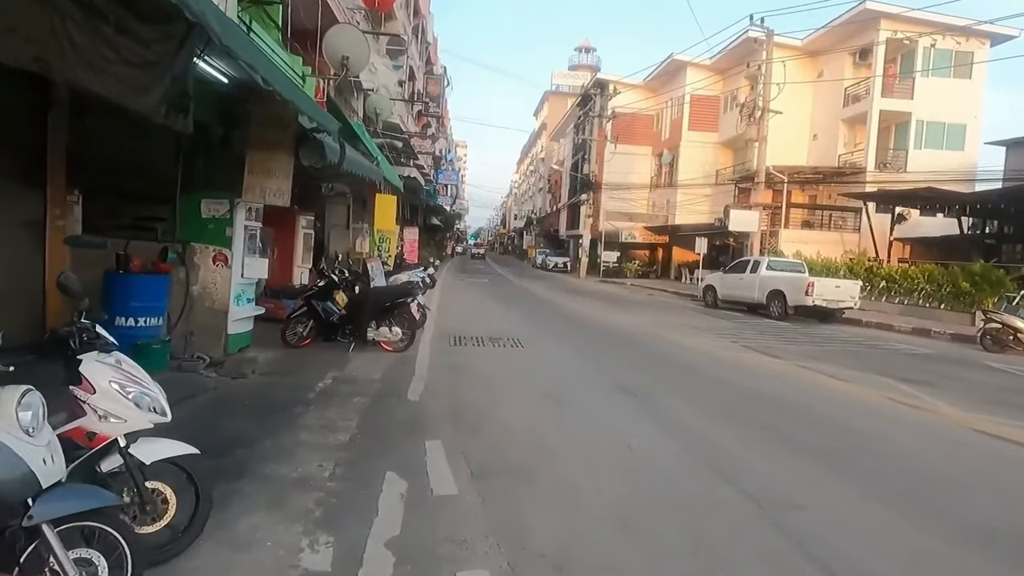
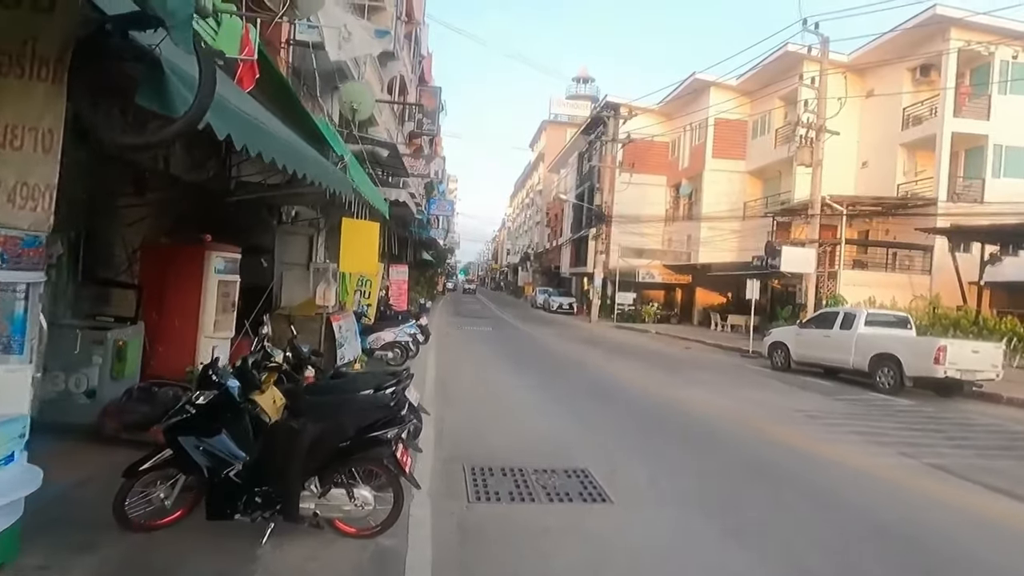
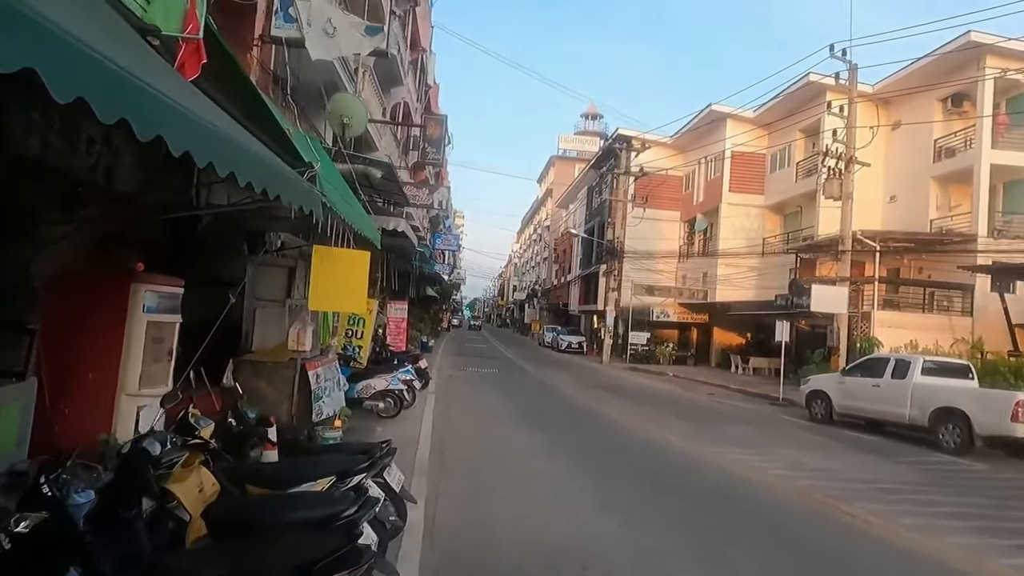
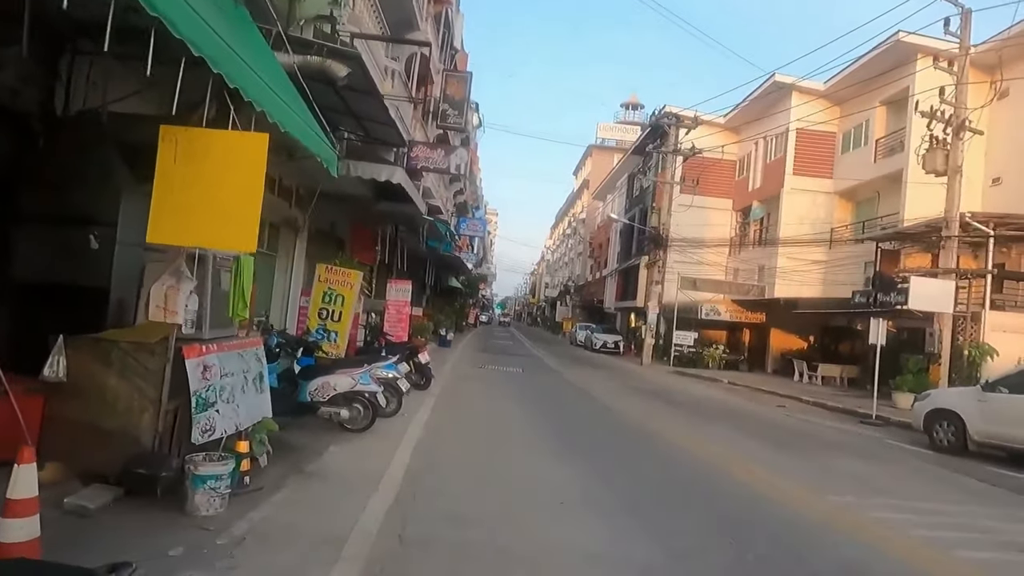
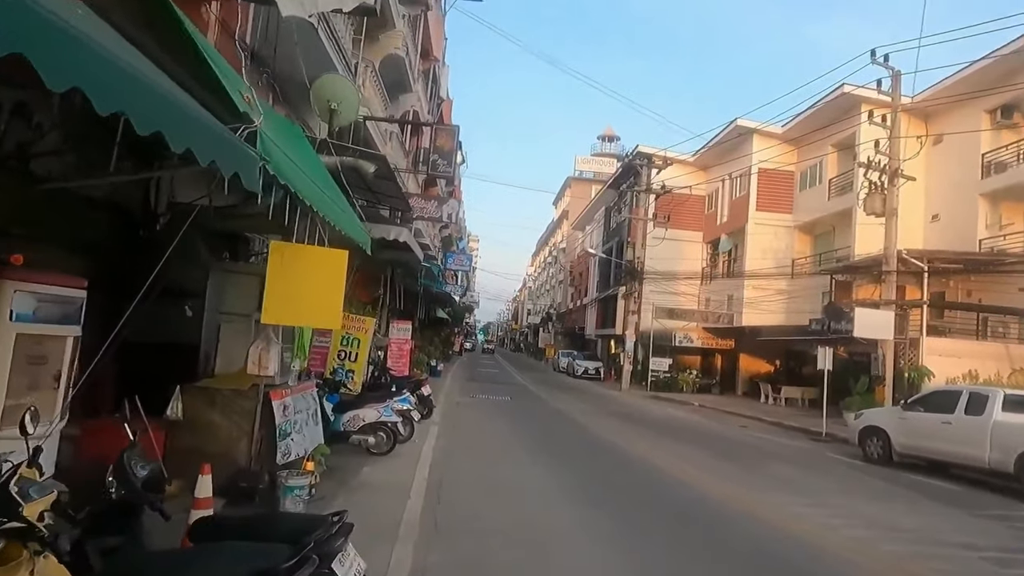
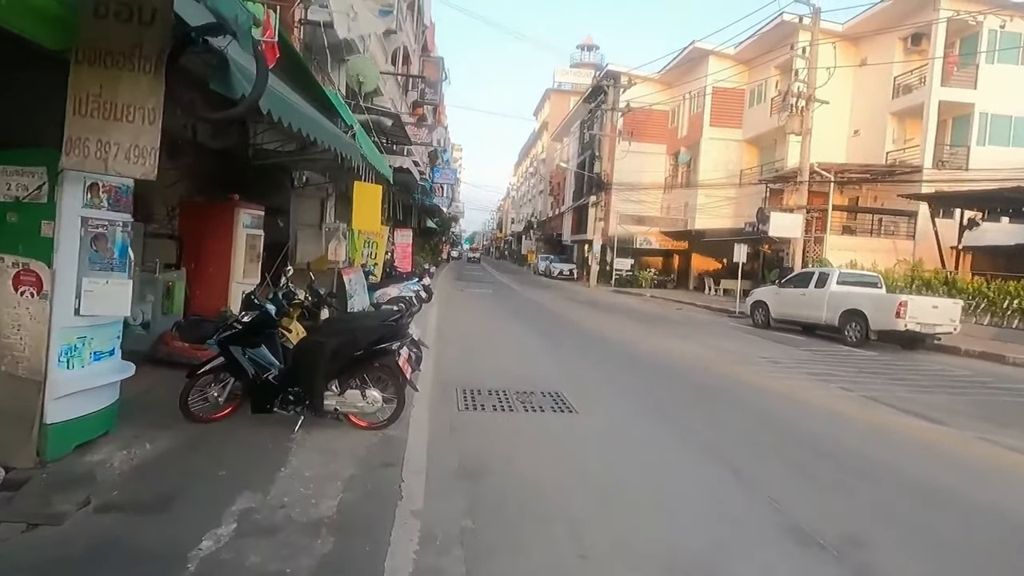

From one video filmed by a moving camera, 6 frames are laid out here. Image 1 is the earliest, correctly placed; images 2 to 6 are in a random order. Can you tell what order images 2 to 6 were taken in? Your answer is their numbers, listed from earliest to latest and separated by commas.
6, 2, 3, 5, 4
